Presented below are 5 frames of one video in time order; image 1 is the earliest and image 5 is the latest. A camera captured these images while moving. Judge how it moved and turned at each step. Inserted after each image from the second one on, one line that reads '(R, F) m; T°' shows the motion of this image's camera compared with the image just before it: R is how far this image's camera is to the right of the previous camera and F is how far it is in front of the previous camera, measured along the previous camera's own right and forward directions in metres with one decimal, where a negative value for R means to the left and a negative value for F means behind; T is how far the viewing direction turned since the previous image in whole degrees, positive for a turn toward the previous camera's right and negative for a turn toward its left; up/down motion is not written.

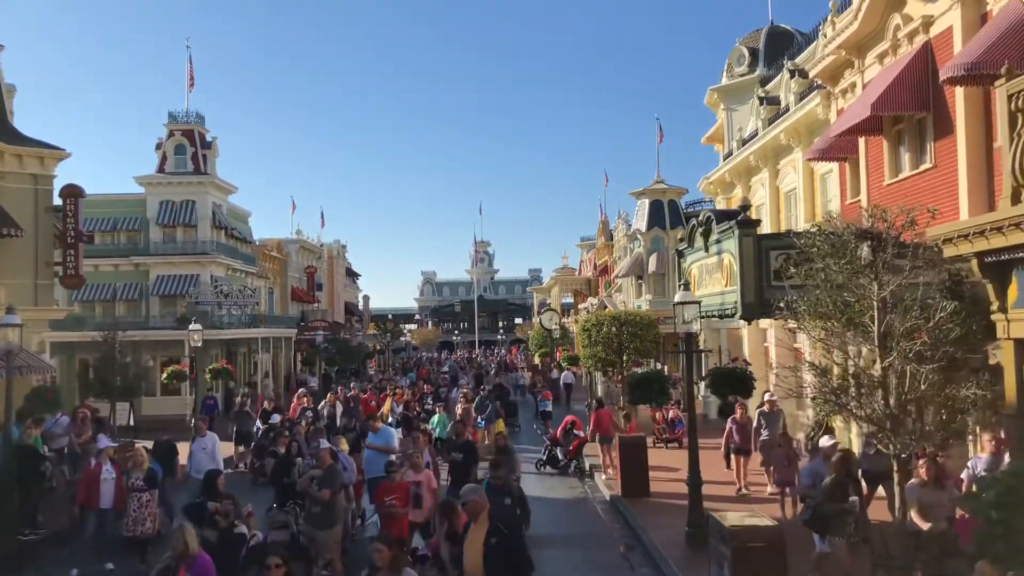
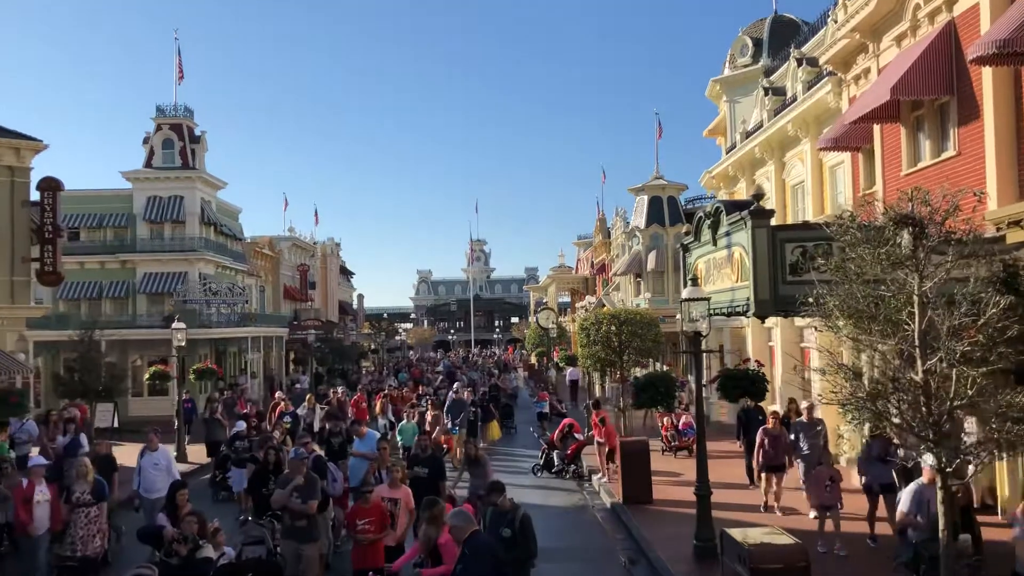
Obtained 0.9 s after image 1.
(0.0, +0.7) m; 0°
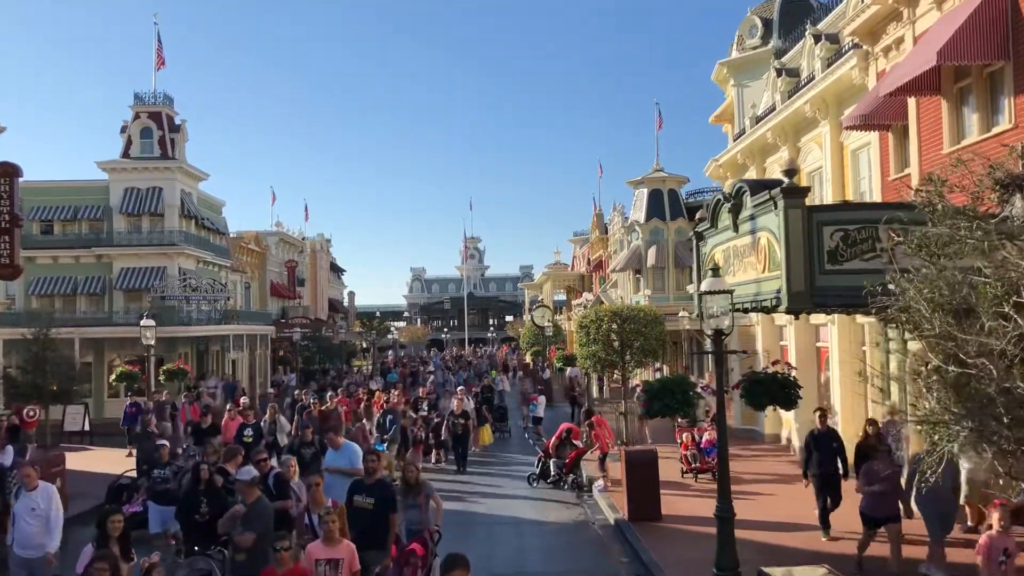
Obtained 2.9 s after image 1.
(0.0, +1.3) m; 0°
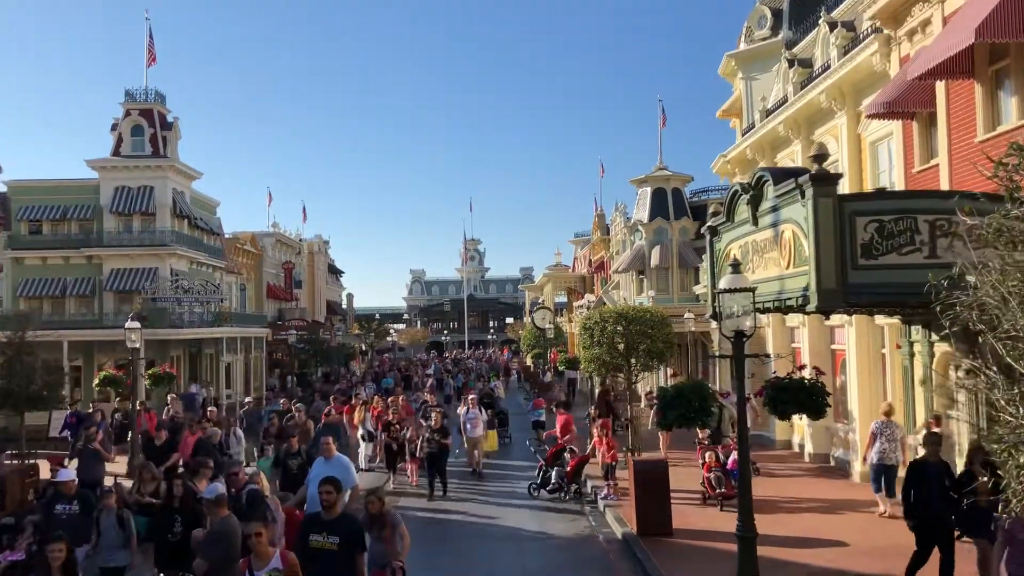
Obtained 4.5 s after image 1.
(0.0, +0.8) m; 0°
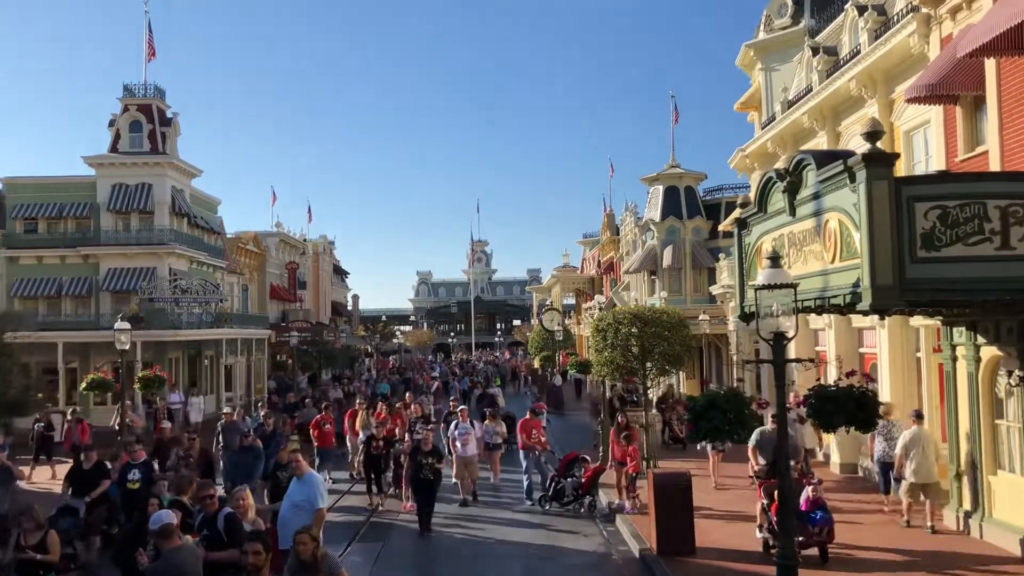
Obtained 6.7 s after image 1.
(0.0, +0.9) m; 0°
